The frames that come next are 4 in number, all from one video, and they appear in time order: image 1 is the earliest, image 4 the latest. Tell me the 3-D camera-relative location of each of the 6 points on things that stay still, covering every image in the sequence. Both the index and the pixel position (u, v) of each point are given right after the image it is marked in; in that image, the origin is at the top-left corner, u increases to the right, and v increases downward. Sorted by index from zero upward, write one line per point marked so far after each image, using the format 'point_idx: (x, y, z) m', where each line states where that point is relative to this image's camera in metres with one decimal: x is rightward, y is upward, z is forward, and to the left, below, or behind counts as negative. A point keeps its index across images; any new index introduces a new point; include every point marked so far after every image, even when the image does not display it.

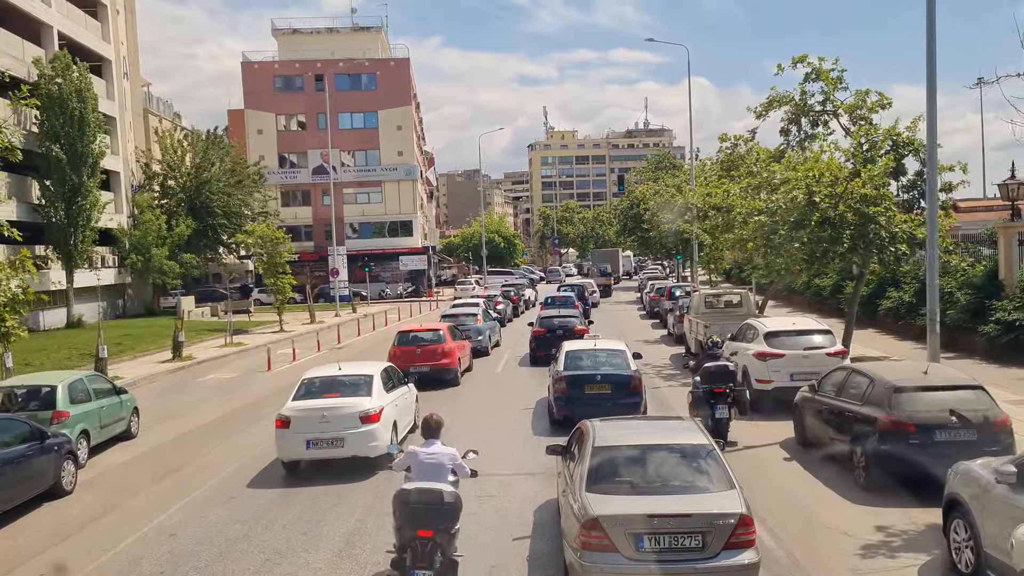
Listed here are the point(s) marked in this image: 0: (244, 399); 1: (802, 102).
0: (-6.3, -2.6, +19.3) m
1: (+7.0, +4.5, +19.3) m
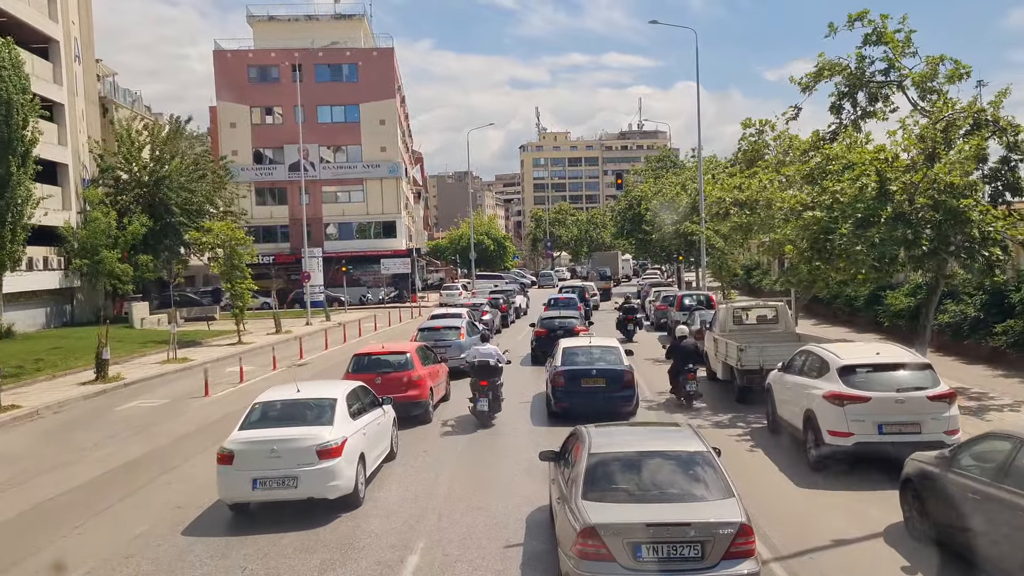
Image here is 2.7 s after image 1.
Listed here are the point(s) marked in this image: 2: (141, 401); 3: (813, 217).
0: (-6.6, -2.8, +15.4) m
1: (+6.8, +4.2, +15.6) m
2: (-8.7, -2.6, +18.9) m
3: (+5.5, +1.3, +14.5) m
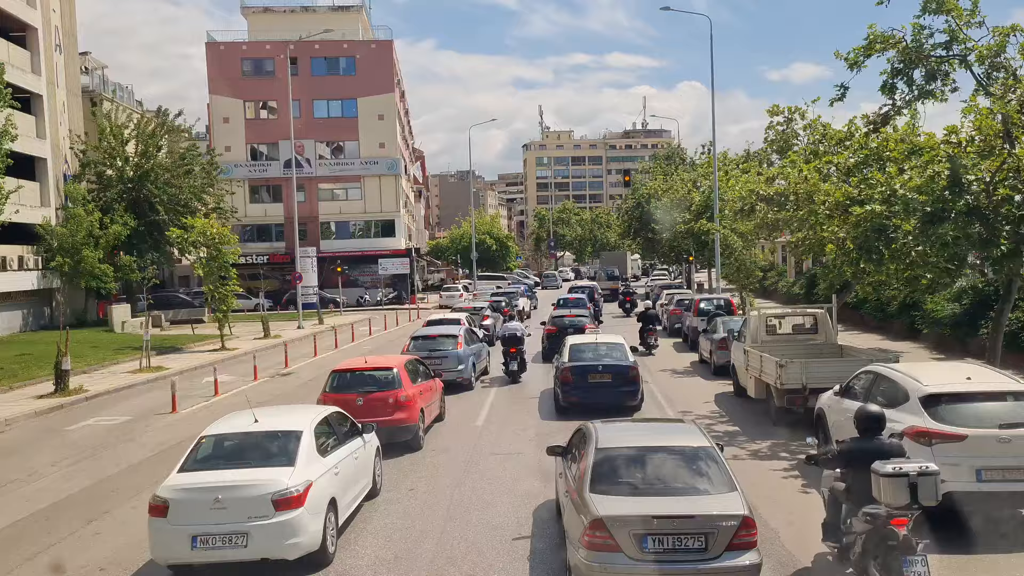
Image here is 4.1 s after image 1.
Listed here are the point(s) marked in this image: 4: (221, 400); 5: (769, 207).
0: (-6.5, -2.8, +13.4) m
1: (+6.8, +4.1, +13.5) m
2: (-8.7, -2.7, +16.9) m
3: (+5.6, +1.2, +12.5) m
4: (-6.8, -2.6, +18.6) m
5: (+6.0, +1.9, +18.7) m
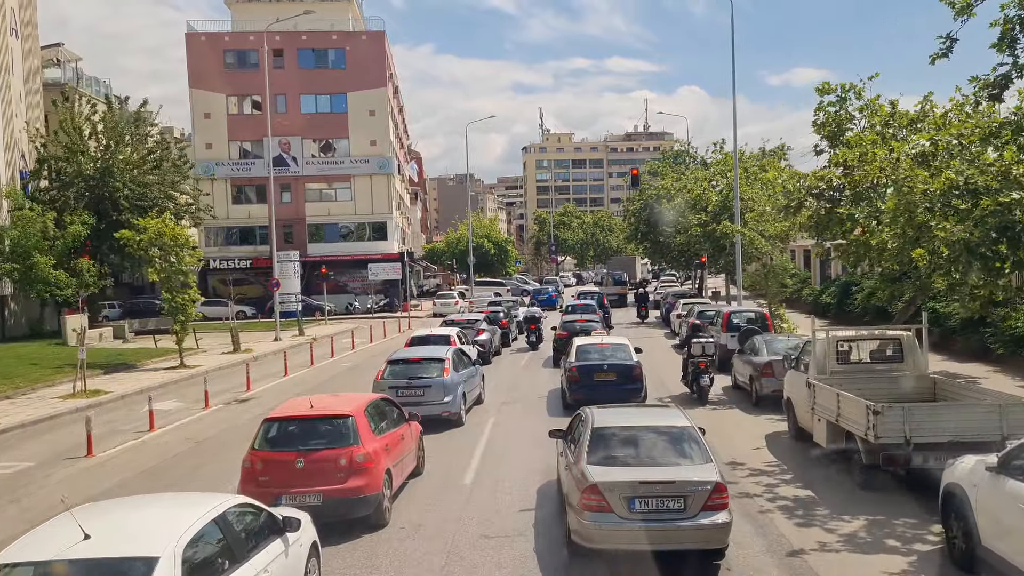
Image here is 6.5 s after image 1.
0: (-6.5, -3.0, +10.0) m
1: (+6.8, +3.9, +10.2) m
2: (-8.7, -2.9, +13.6) m
3: (+5.5, +1.0, +9.1) m
4: (-6.8, -2.8, +15.2) m
5: (+6.0, +1.6, +15.3) m
